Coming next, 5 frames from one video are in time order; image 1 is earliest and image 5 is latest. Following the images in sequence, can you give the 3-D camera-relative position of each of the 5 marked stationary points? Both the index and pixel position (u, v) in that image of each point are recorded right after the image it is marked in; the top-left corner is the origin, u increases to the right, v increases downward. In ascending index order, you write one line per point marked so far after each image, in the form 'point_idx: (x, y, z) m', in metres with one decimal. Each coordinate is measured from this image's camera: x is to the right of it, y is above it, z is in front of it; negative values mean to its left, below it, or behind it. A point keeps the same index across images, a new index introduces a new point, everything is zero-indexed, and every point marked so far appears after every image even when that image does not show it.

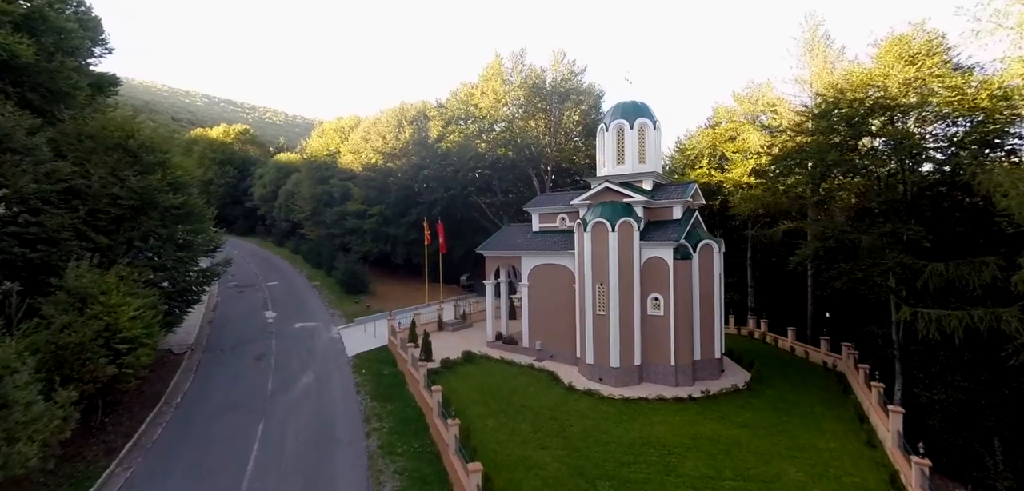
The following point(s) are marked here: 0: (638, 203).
0: (+4.8, +1.6, +17.9) m
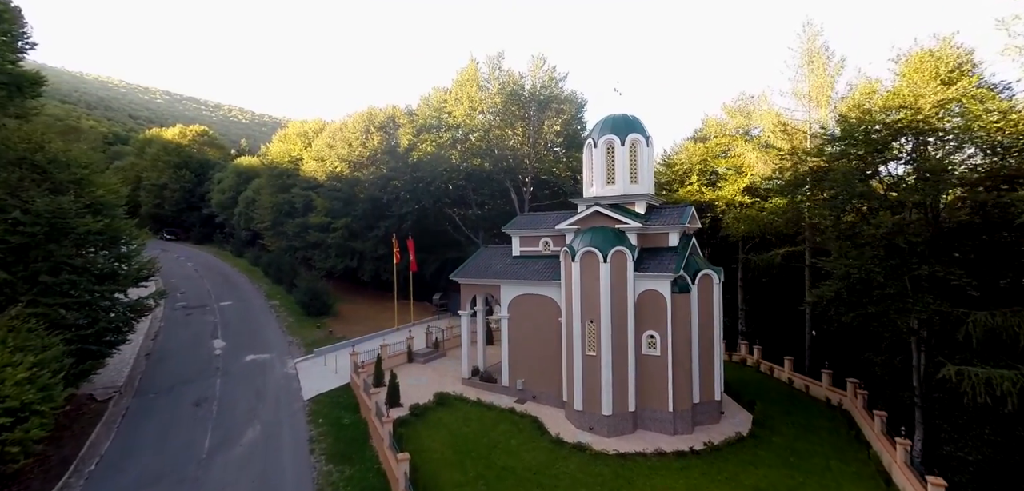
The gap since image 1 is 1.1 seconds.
0: (+4.1, +0.5, +16.1) m
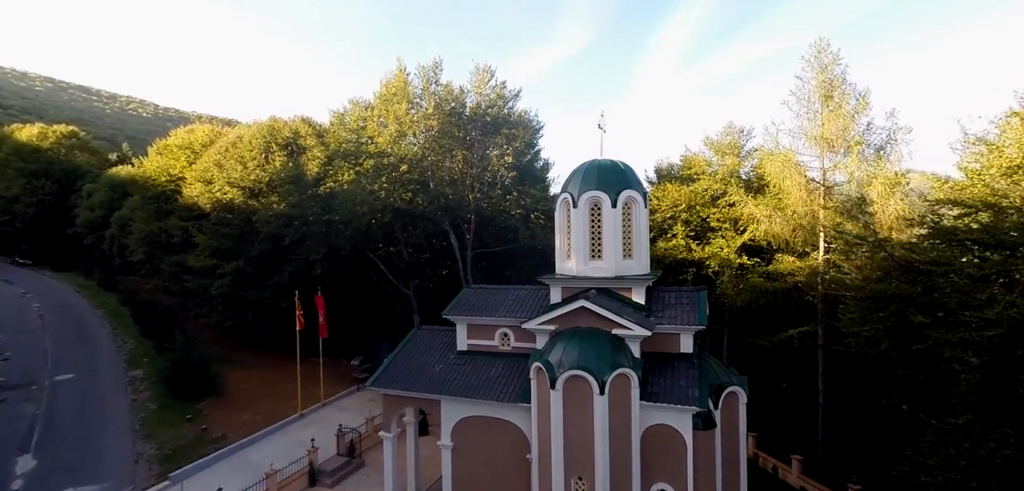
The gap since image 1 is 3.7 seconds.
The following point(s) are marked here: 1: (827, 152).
0: (+2.9, -2.1, +11.2) m
1: (+10.6, +3.1, +15.8) m
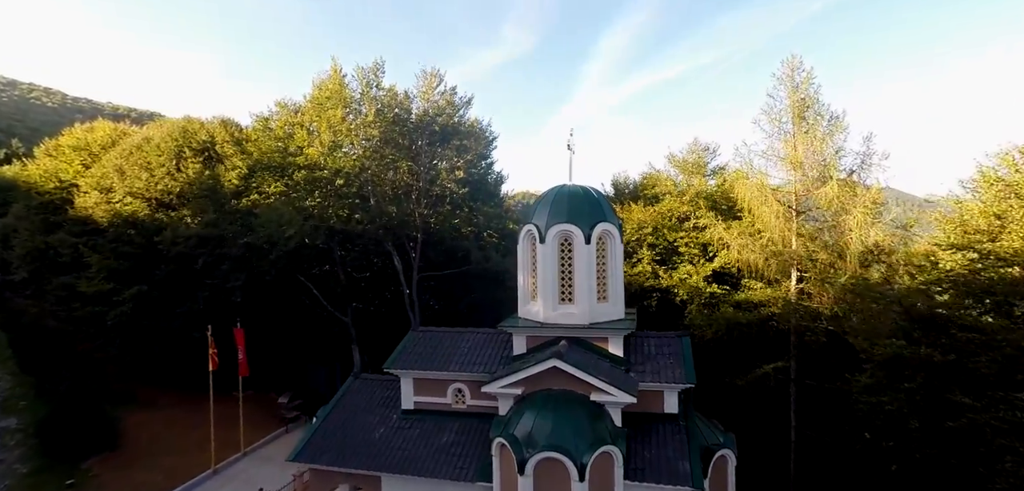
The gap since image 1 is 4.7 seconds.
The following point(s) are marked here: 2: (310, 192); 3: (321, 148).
0: (+2.0, -3.1, +9.4) m
1: (+9.2, +2.1, +14.9) m
2: (-8.3, +2.2, +19.4) m
3: (-7.7, +4.0, +19.3) m
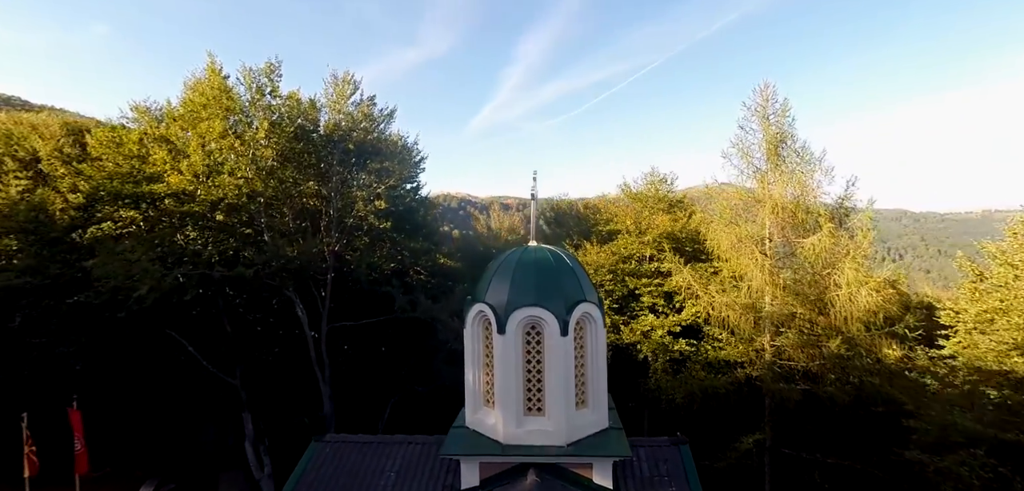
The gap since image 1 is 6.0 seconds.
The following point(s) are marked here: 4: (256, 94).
0: (+1.4, -4.6, +6.6) m
1: (+7.5, +0.6, +13.2) m
2: (-10.5, +0.6, +14.8) m
3: (-9.9, +2.4, +14.8) m
4: (-8.5, +5.0, +15.7) m
